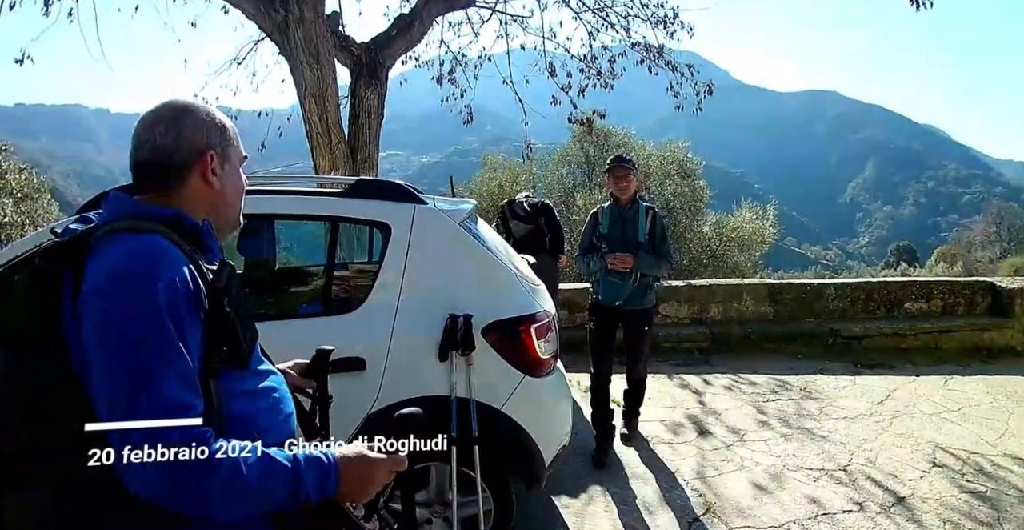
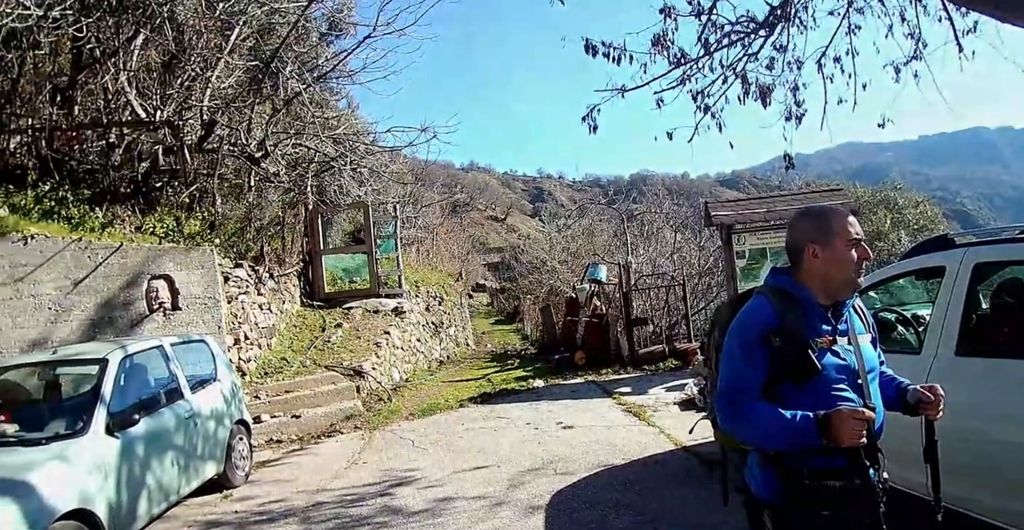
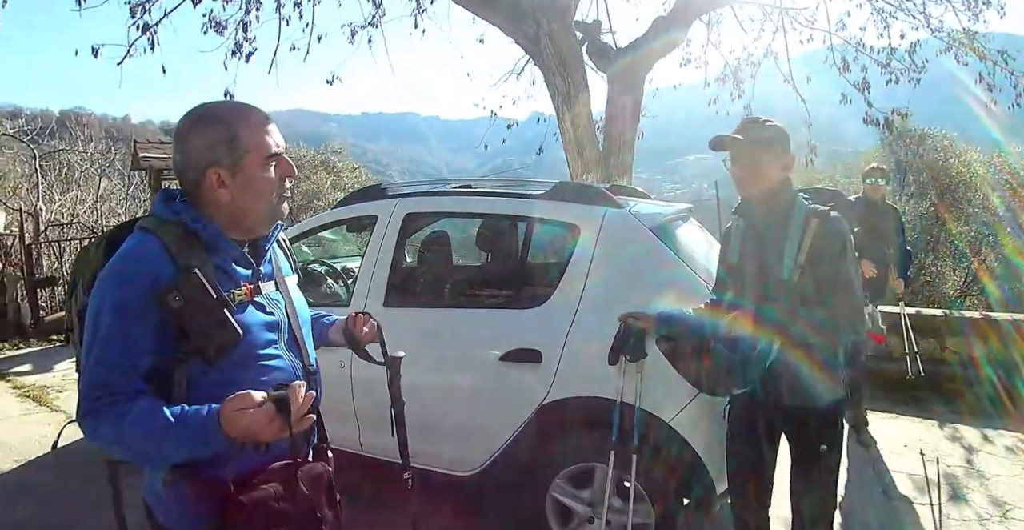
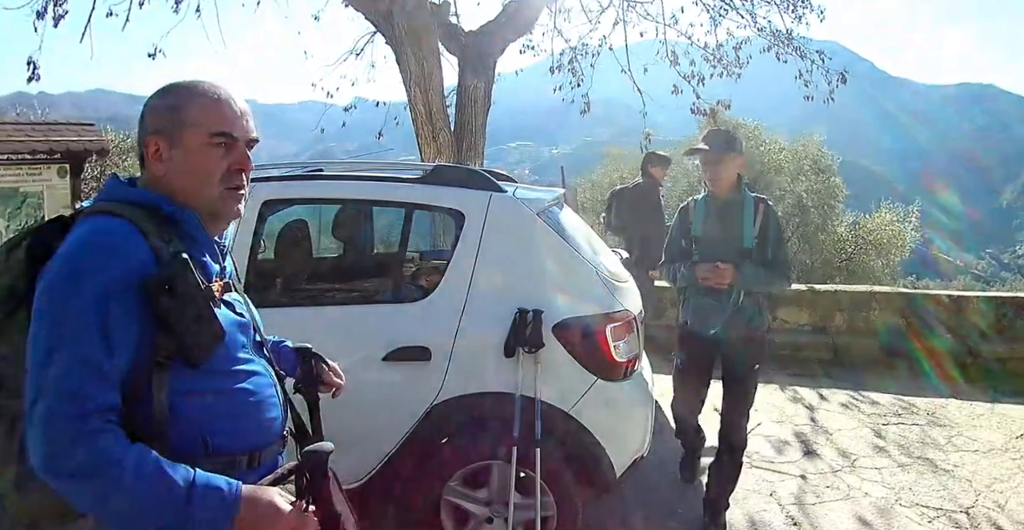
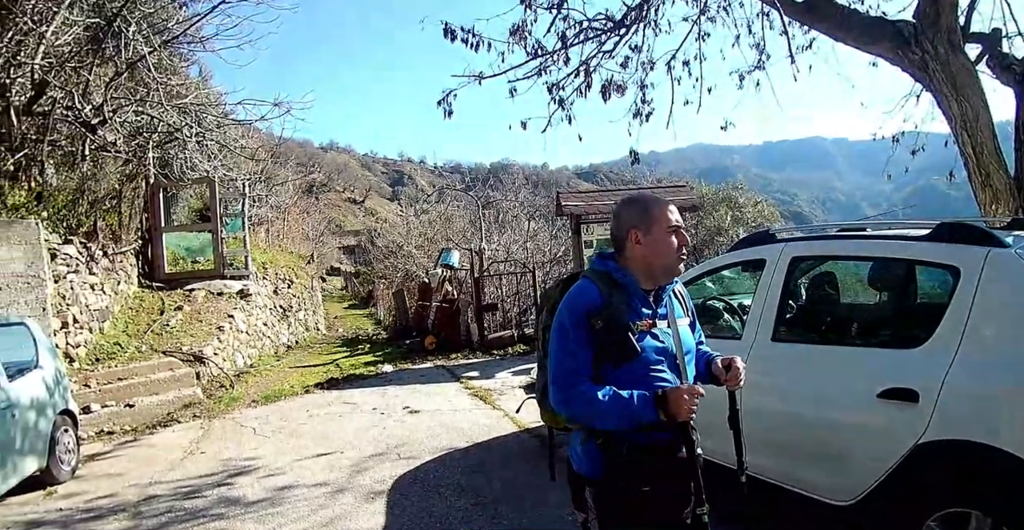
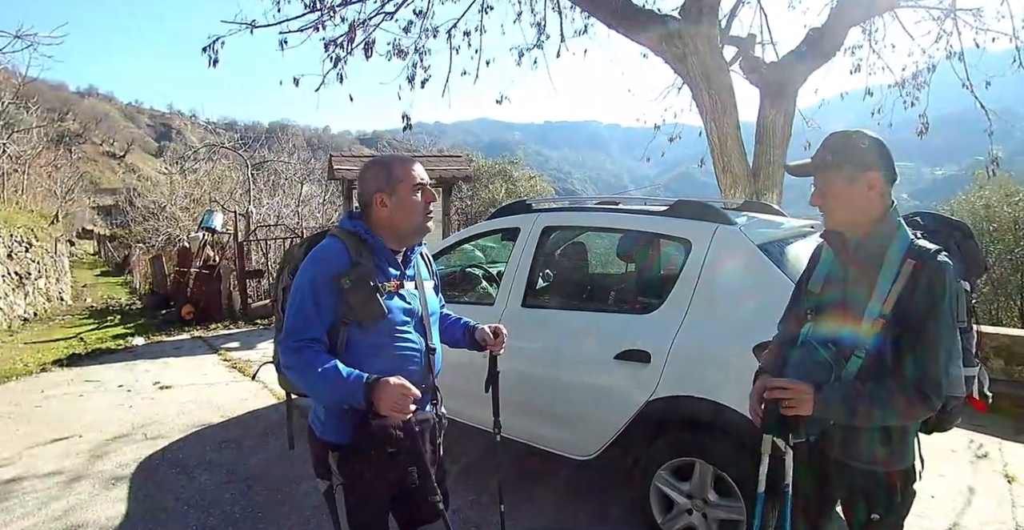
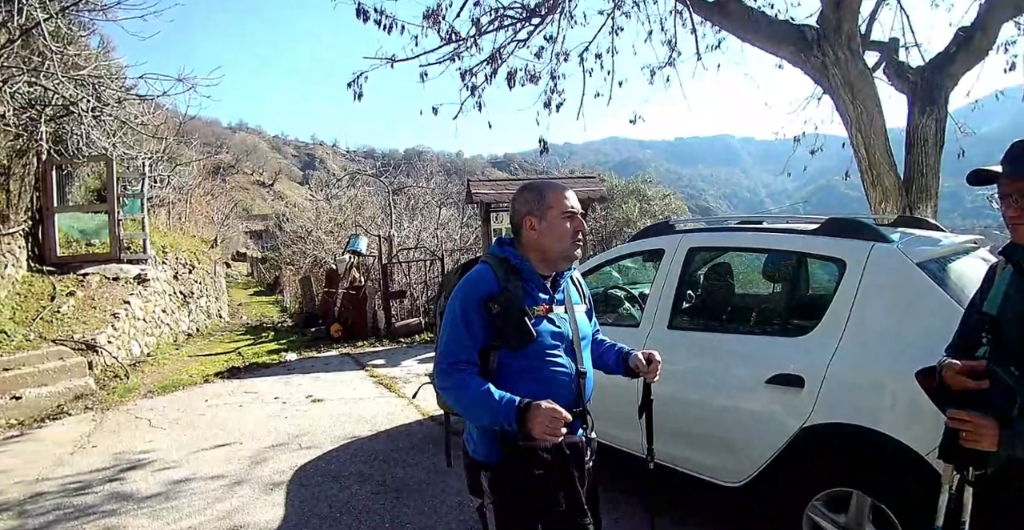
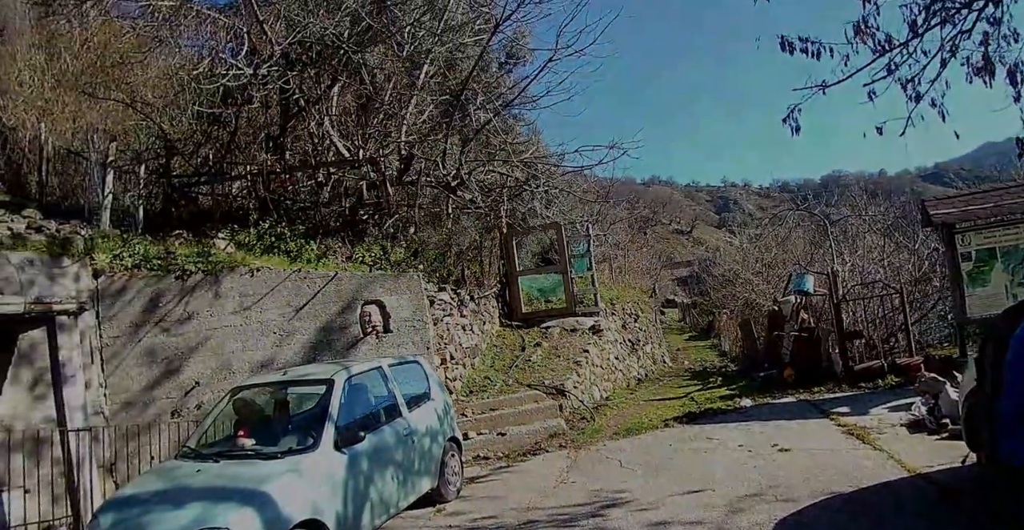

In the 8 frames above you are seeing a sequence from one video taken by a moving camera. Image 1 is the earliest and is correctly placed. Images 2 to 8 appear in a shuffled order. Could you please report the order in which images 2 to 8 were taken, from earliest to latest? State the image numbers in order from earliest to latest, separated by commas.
4, 3, 6, 7, 5, 2, 8
